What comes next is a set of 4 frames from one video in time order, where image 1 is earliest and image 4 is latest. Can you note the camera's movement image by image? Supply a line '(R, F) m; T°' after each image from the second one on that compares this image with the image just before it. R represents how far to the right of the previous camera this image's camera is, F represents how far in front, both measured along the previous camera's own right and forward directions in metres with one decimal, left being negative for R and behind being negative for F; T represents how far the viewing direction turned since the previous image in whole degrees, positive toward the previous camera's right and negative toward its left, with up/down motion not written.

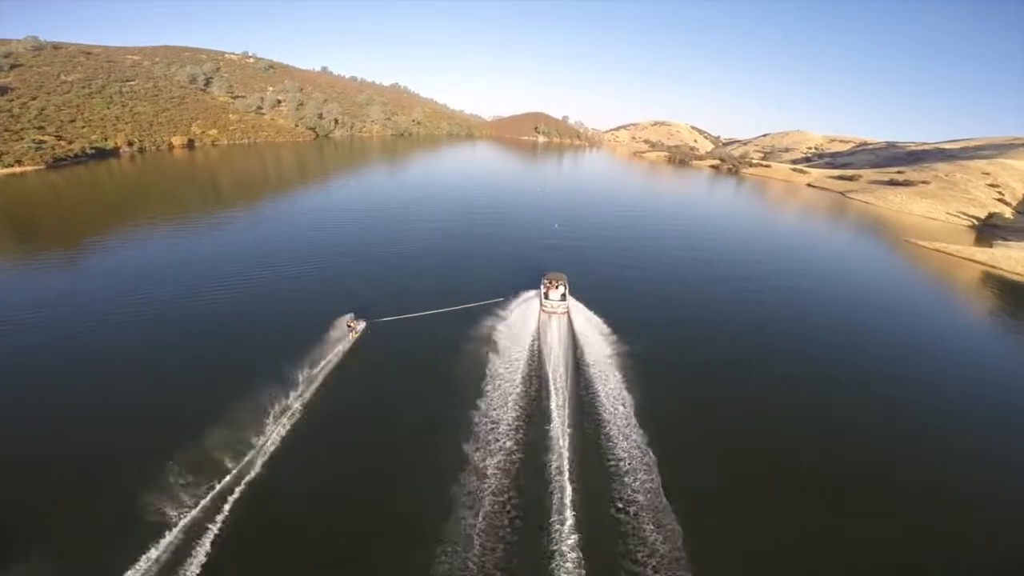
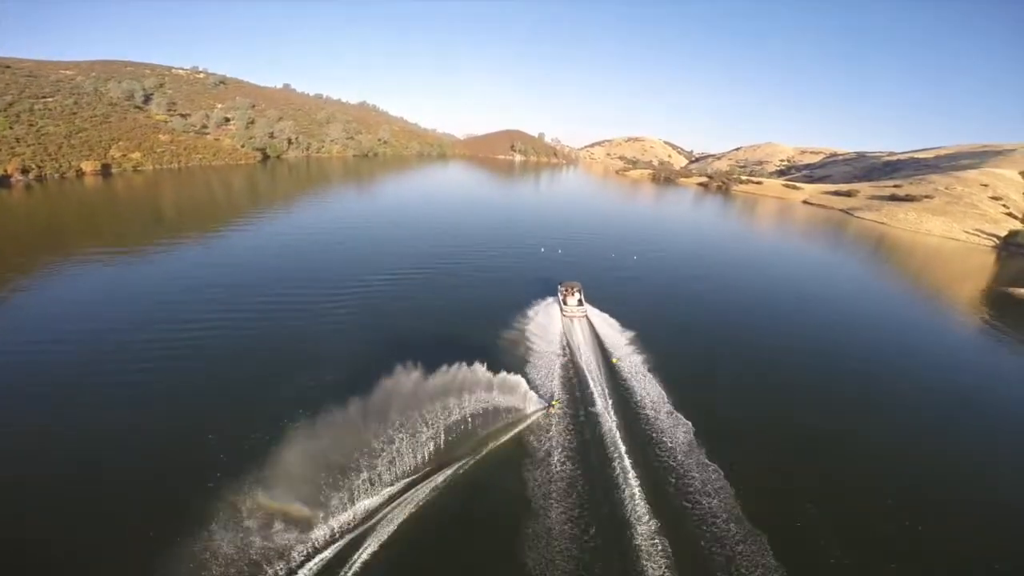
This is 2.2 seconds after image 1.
(-0.3, +5.3) m; +3°
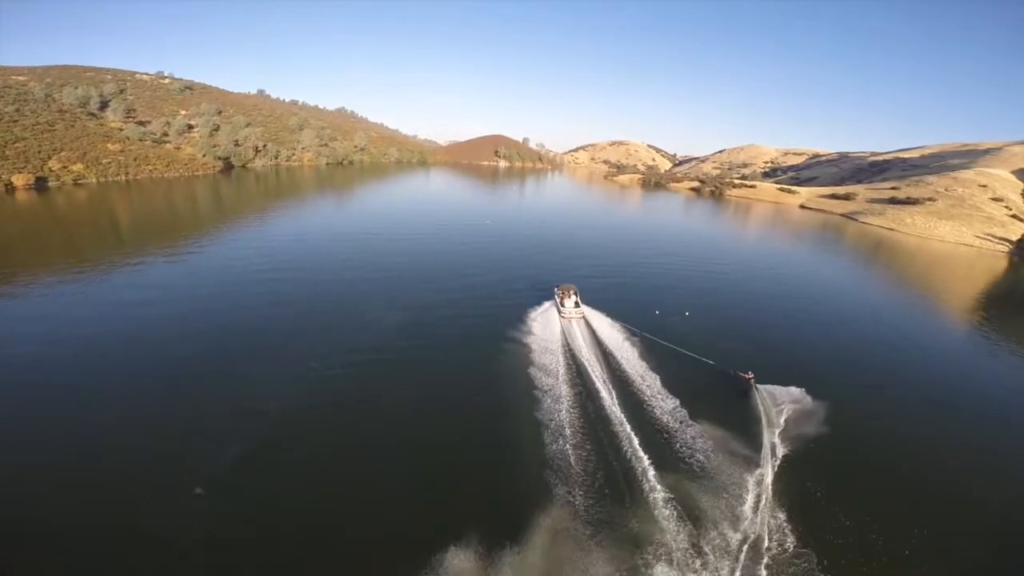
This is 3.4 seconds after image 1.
(0.0, +2.9) m; +2°
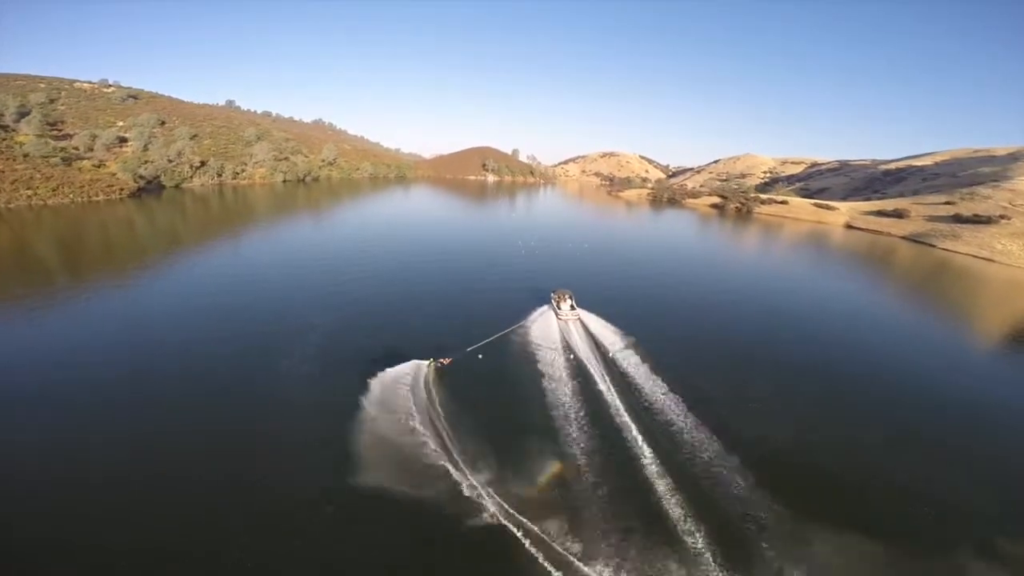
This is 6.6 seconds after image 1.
(-0.4, +7.9) m; +1°
